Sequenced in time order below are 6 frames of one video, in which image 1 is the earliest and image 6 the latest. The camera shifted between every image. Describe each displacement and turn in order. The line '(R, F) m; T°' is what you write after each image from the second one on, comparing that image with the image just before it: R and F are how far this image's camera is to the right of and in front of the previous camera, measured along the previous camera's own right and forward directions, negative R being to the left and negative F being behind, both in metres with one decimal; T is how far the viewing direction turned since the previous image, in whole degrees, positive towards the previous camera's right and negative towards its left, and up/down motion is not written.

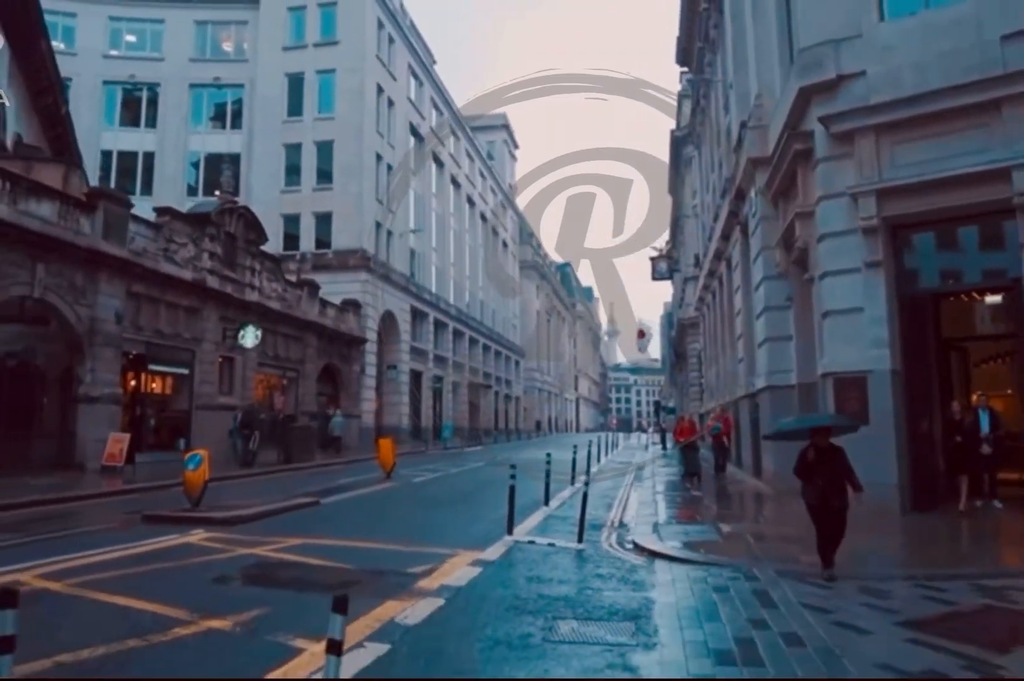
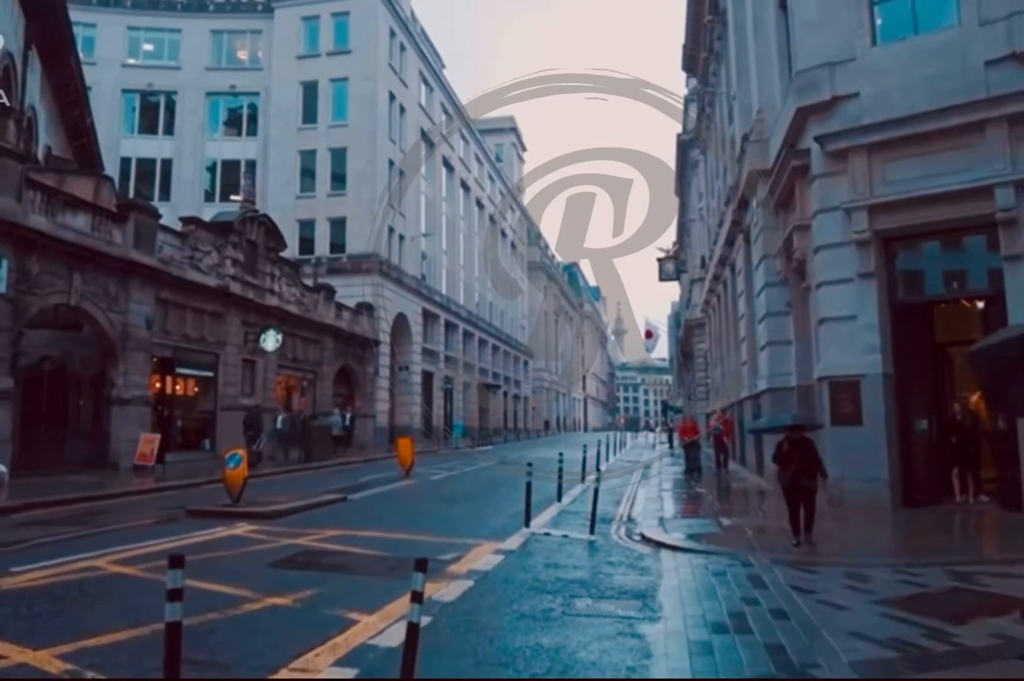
(-0.1, -0.9) m; -1°
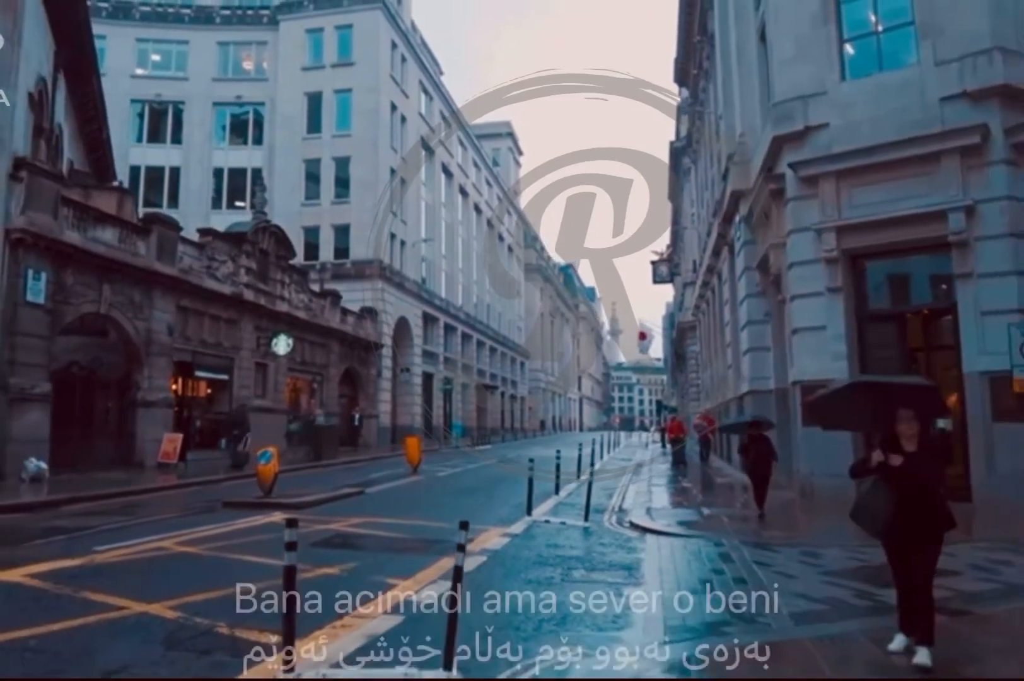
(-0.1, -1.5) m; 0°
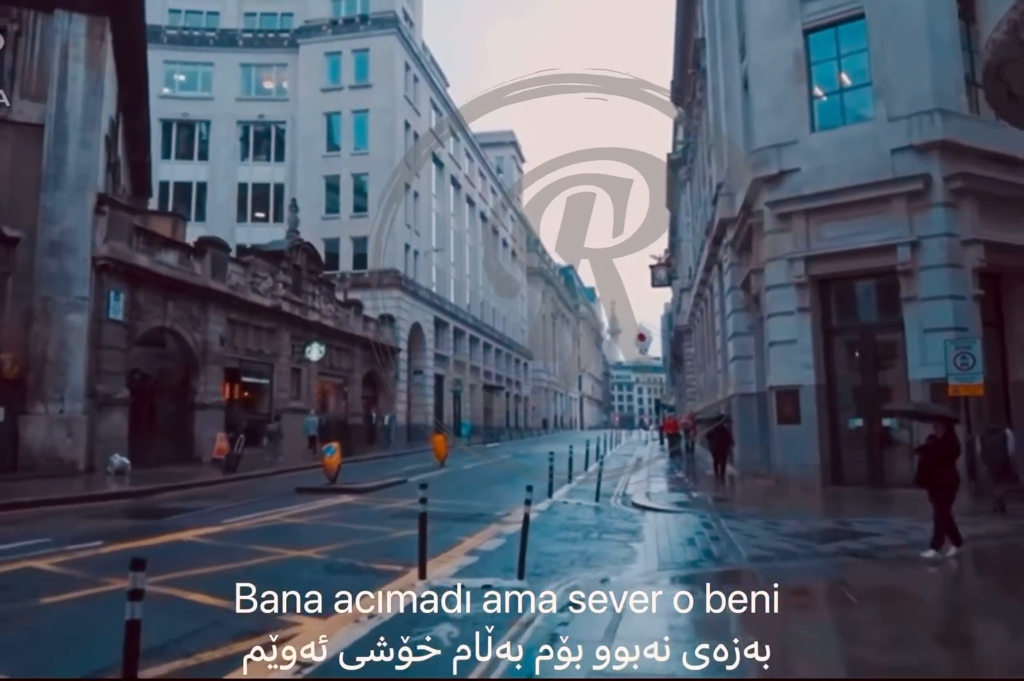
(-0.5, -3.0) m; 0°
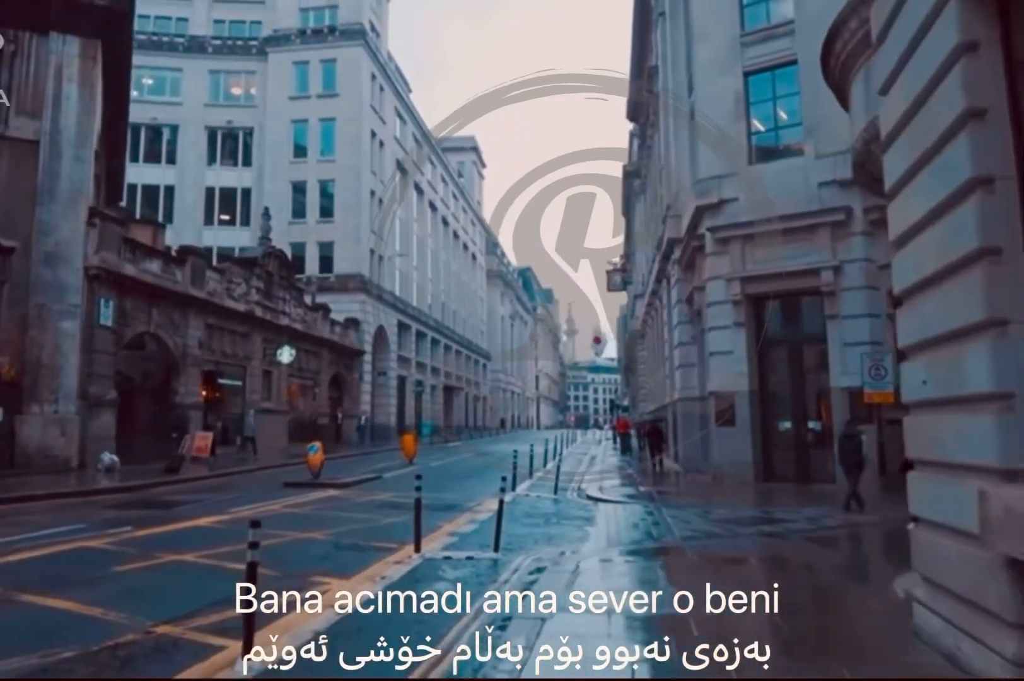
(-0.3, -2.0) m; +3°
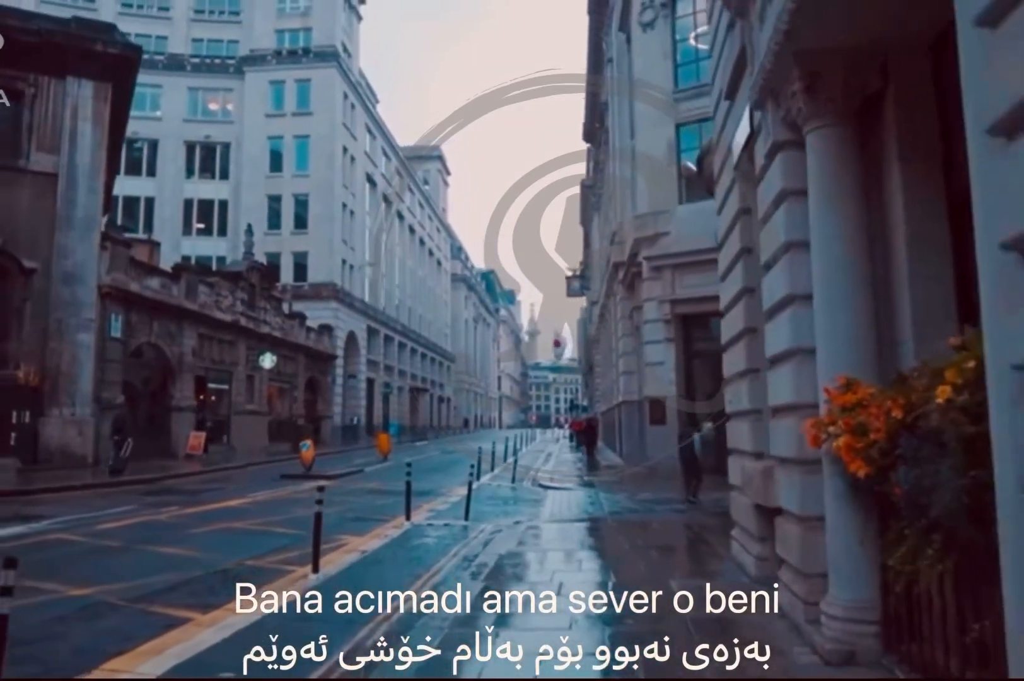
(-0.1, -3.6) m; +3°
